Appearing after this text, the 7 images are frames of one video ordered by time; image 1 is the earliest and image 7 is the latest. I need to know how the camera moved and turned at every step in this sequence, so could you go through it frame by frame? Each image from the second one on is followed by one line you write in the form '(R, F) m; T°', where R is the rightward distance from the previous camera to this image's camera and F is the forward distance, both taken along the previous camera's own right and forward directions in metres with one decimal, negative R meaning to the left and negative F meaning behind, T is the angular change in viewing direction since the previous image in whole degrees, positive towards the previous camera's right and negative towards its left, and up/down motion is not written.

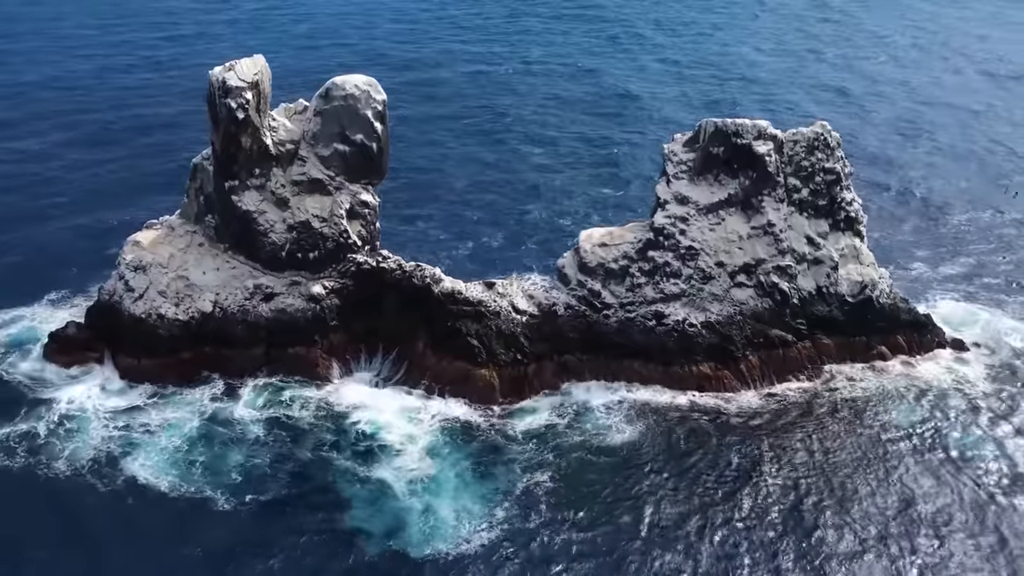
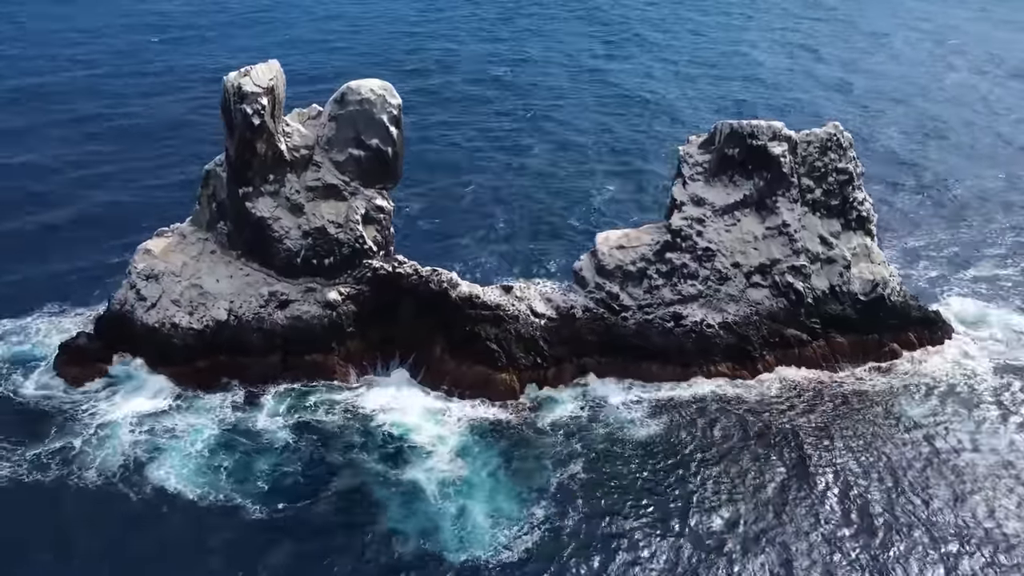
(-2.1, +0.1) m; +2°
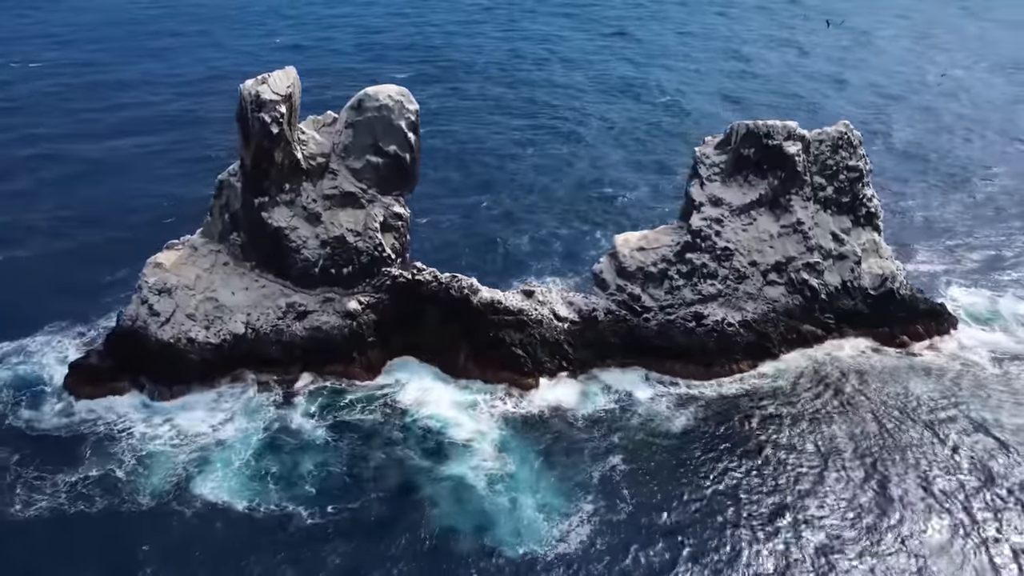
(-3.5, +0.2) m; +4°
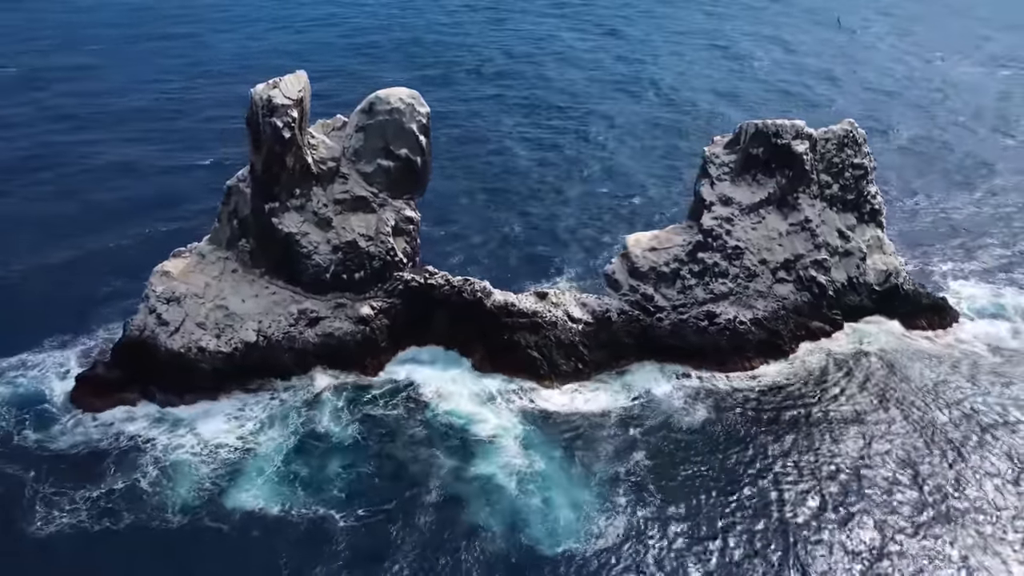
(-2.3, +0.2) m; +2°
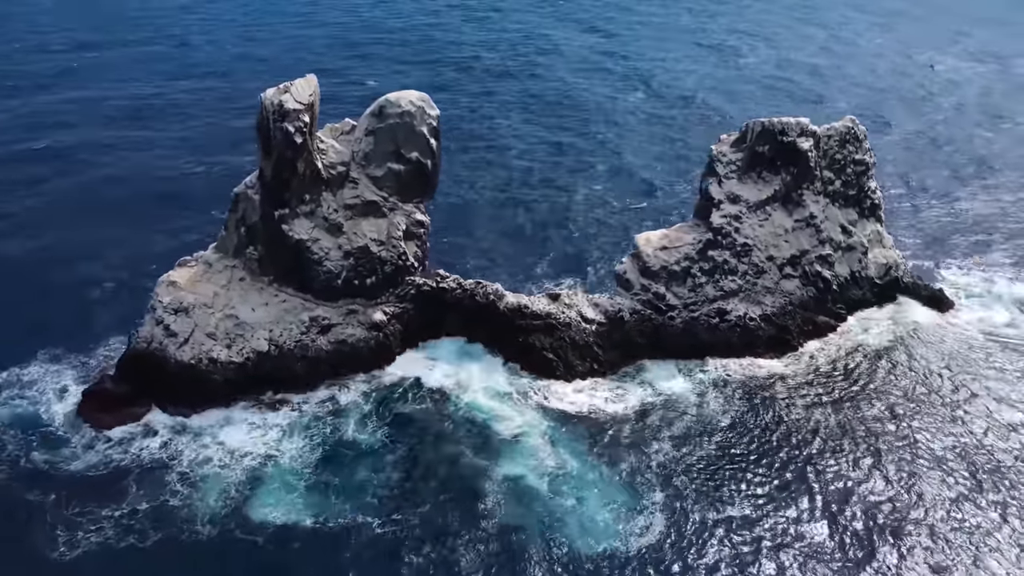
(-2.6, +0.2) m; +3°
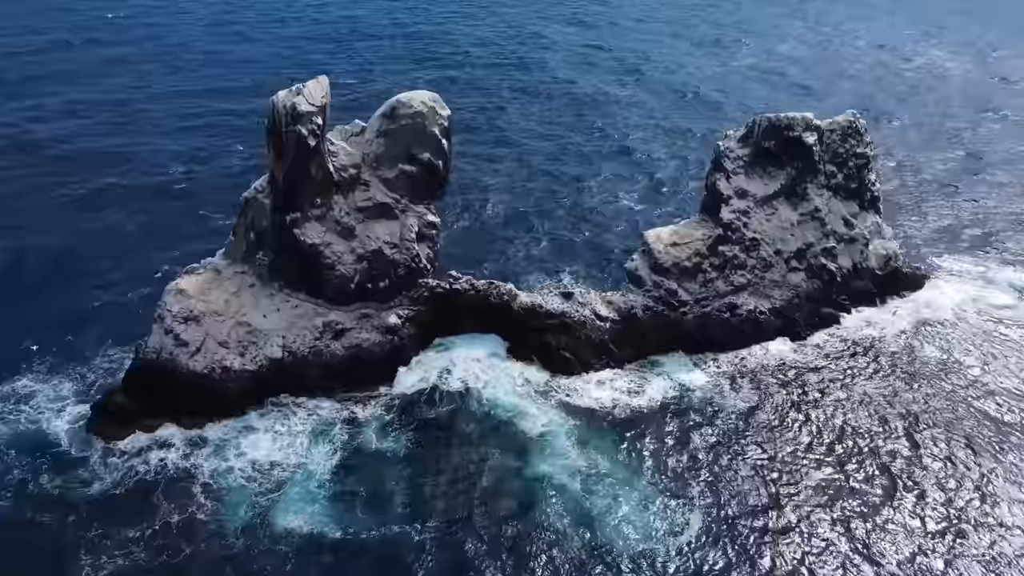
(-2.7, +0.3) m; +3°
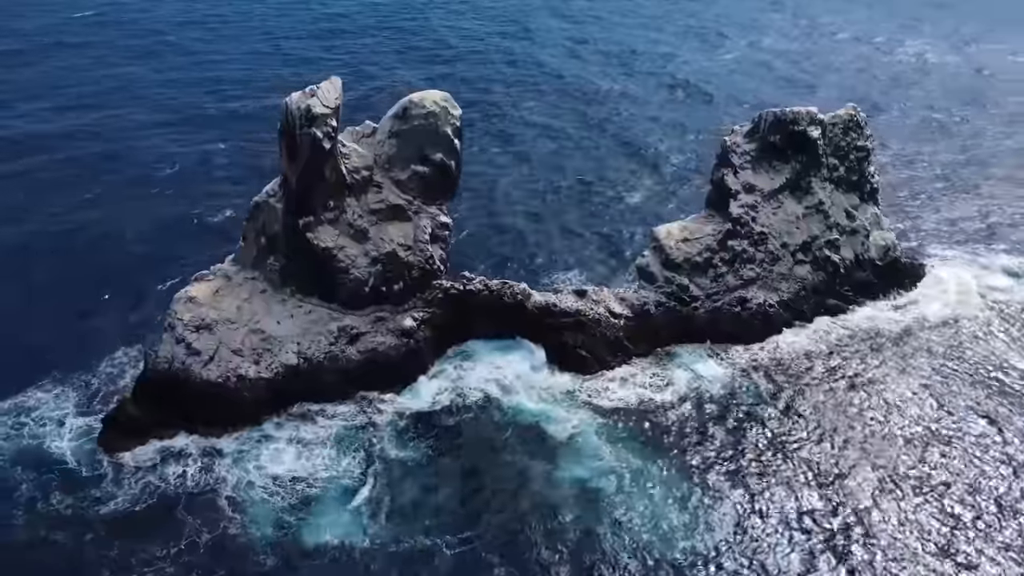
(-2.7, +0.4) m; +3°
